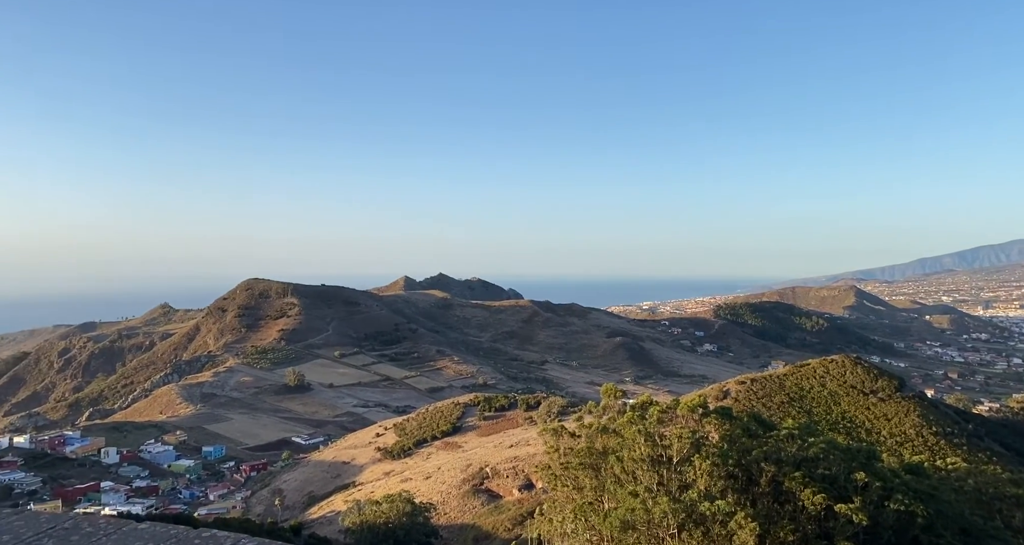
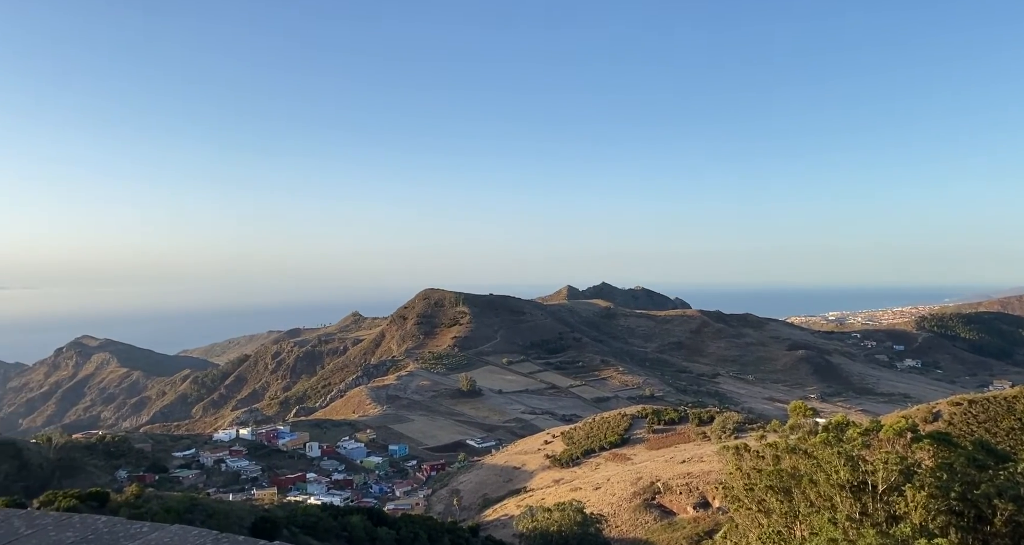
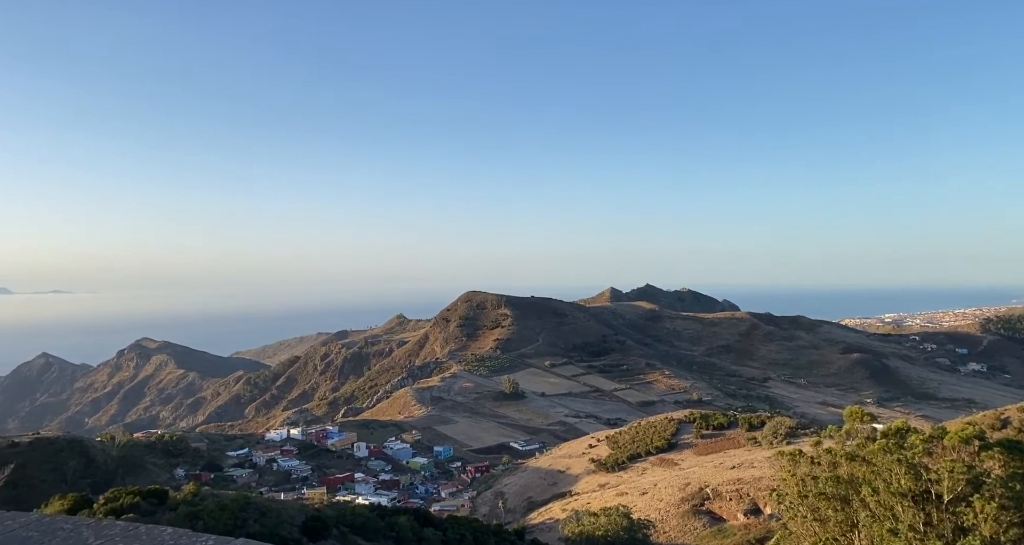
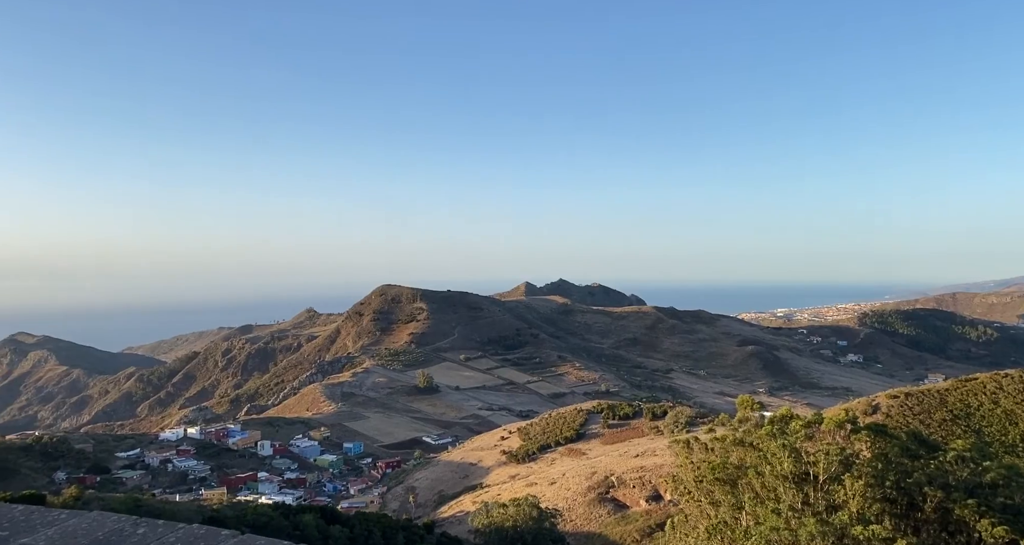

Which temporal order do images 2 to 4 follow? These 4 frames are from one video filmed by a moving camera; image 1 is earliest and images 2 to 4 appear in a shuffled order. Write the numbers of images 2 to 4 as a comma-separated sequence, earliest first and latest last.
4, 2, 3
